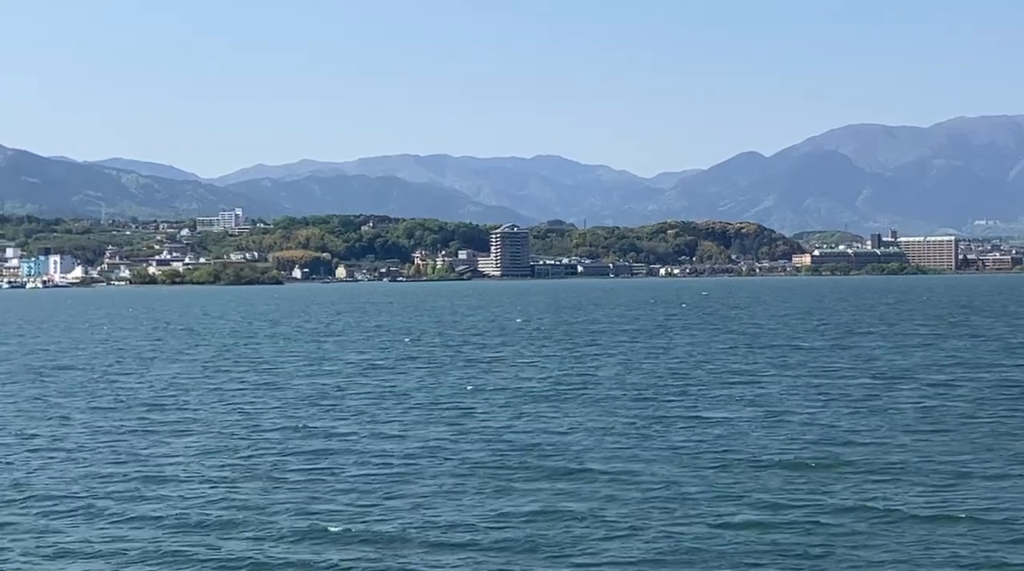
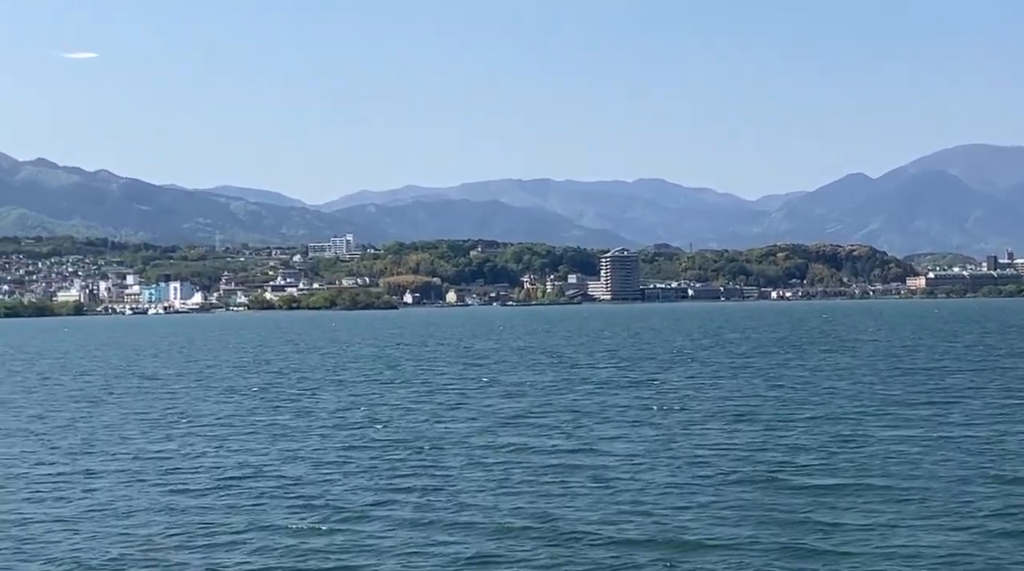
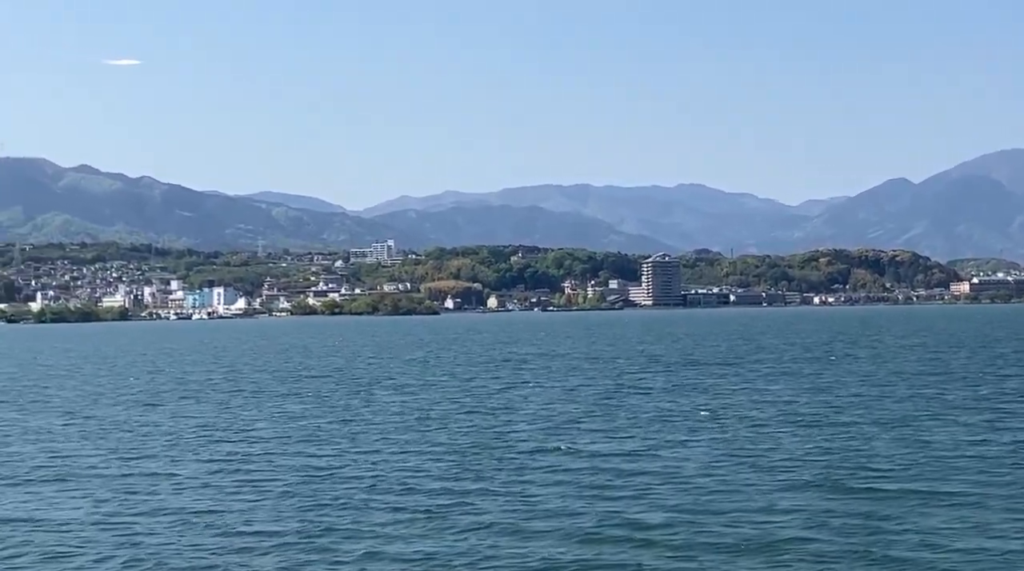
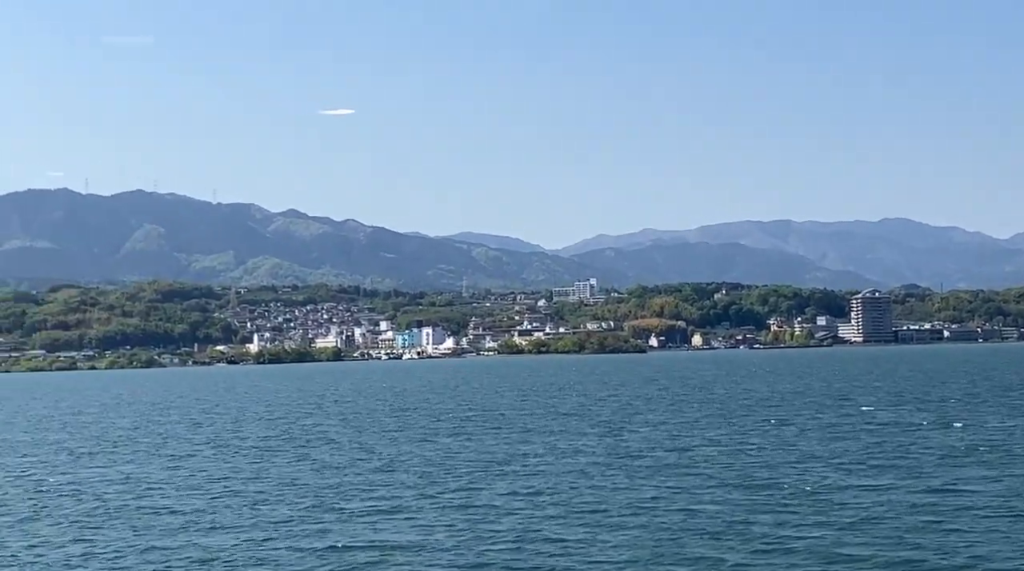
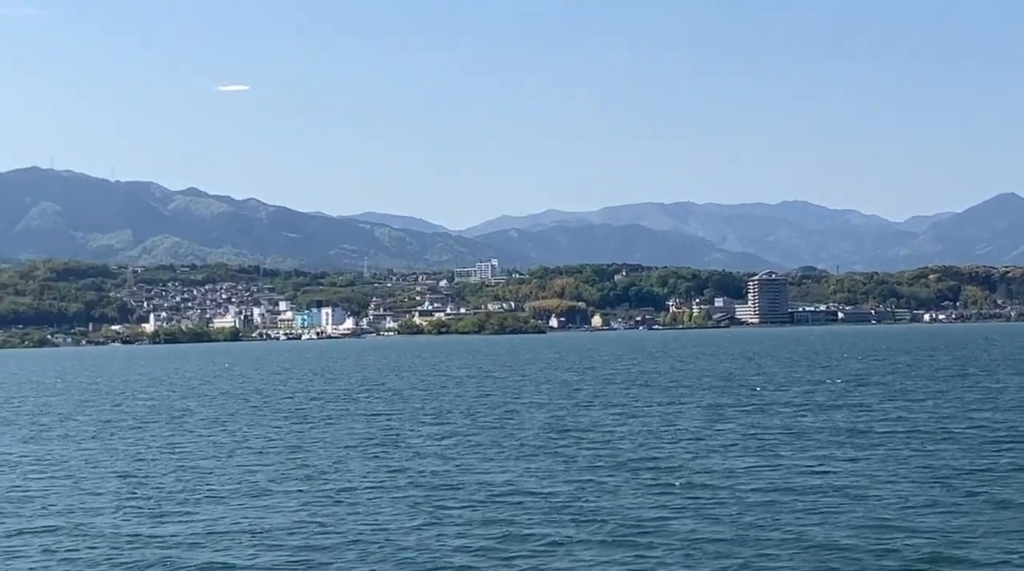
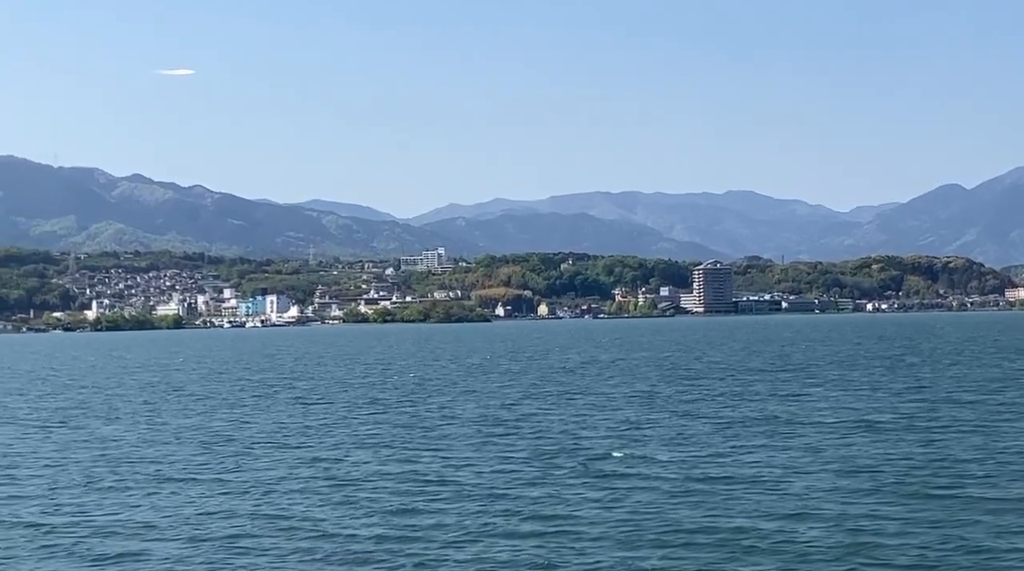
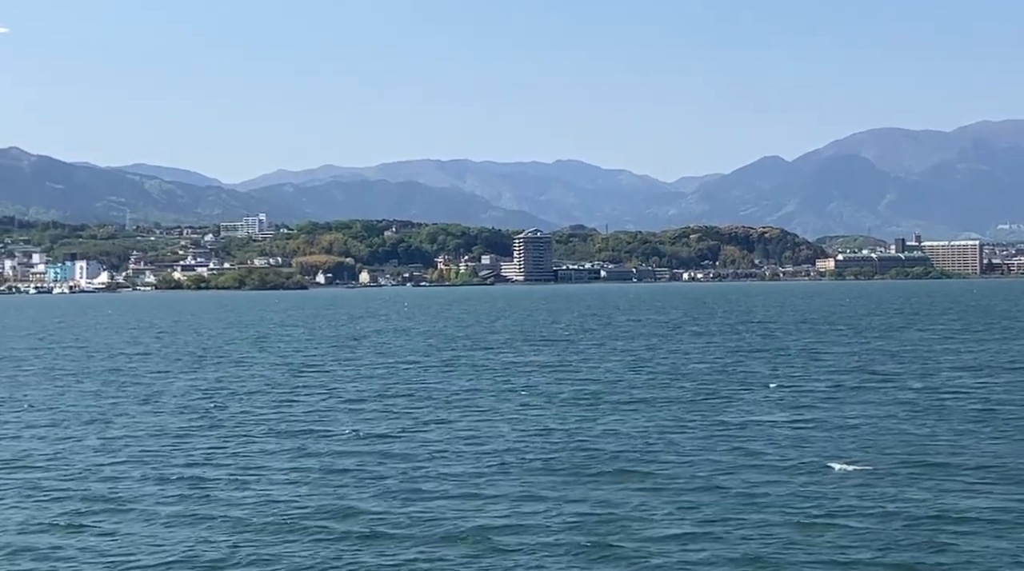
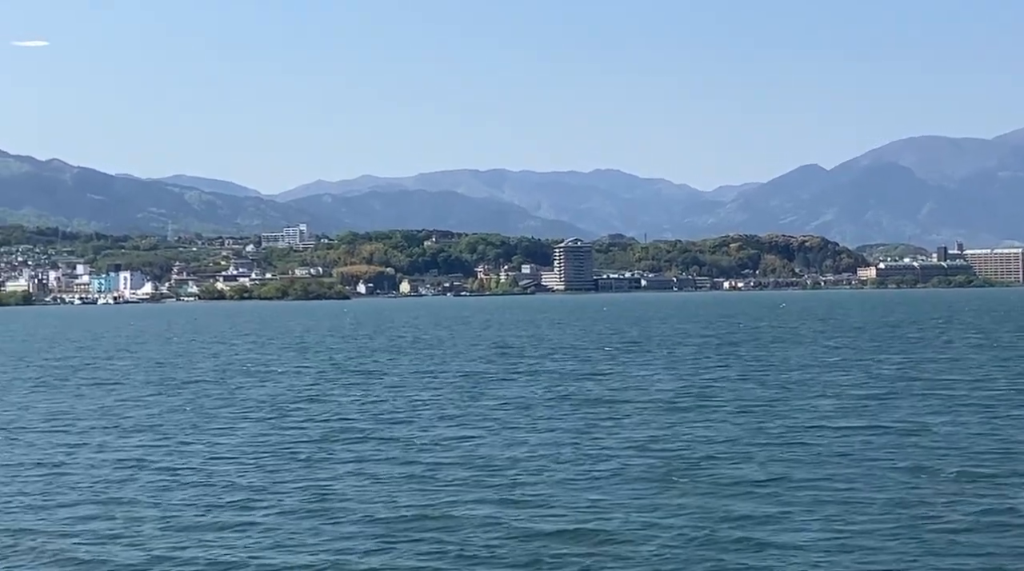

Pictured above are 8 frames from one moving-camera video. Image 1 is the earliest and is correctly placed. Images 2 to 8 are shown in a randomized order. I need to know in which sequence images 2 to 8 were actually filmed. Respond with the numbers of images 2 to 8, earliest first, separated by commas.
7, 8, 2, 3, 6, 5, 4
